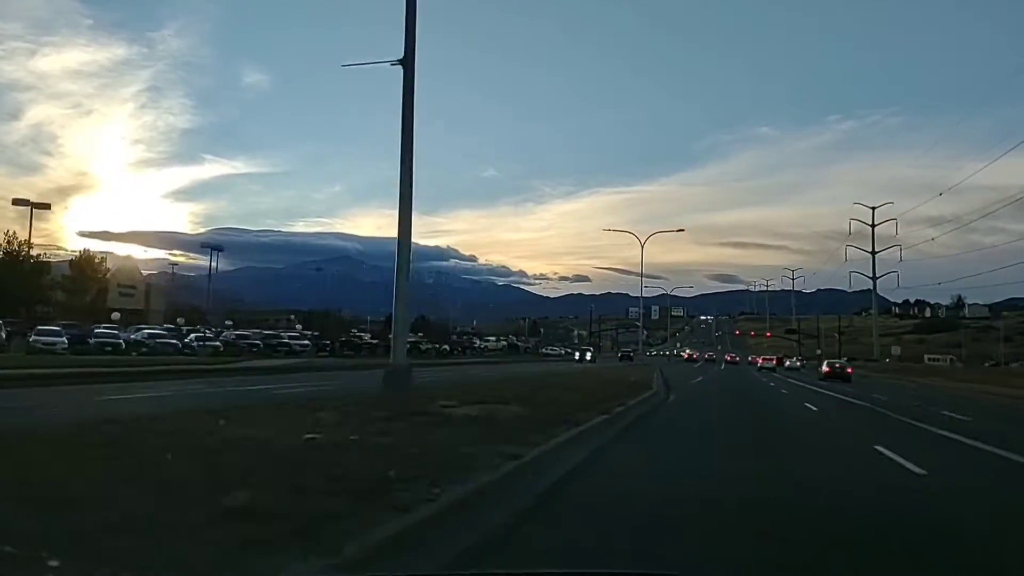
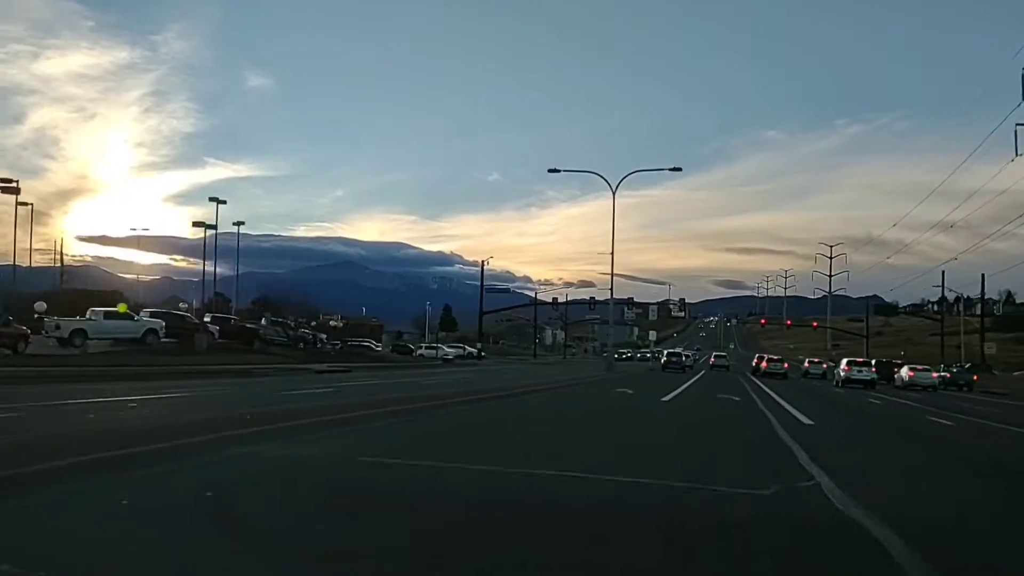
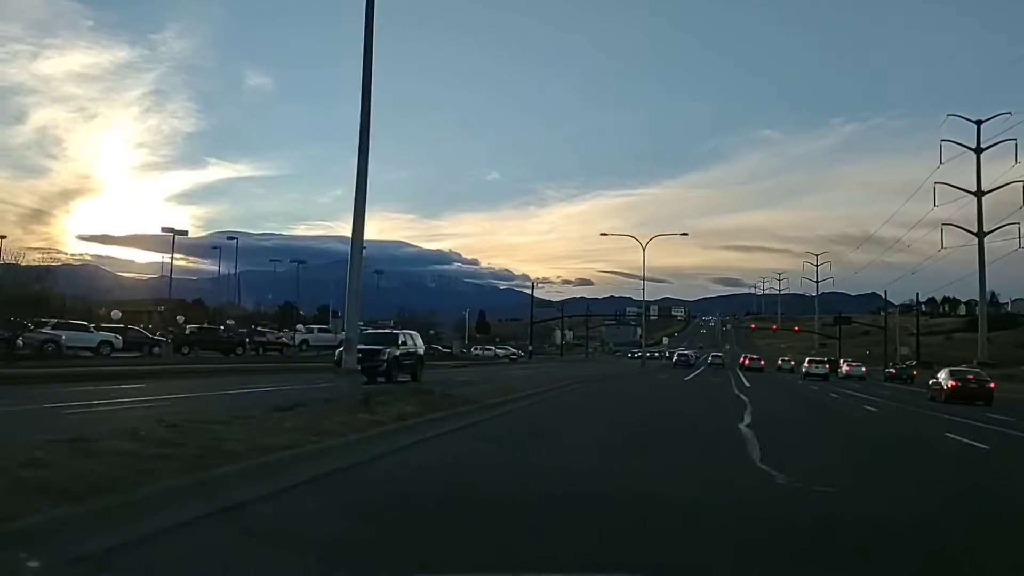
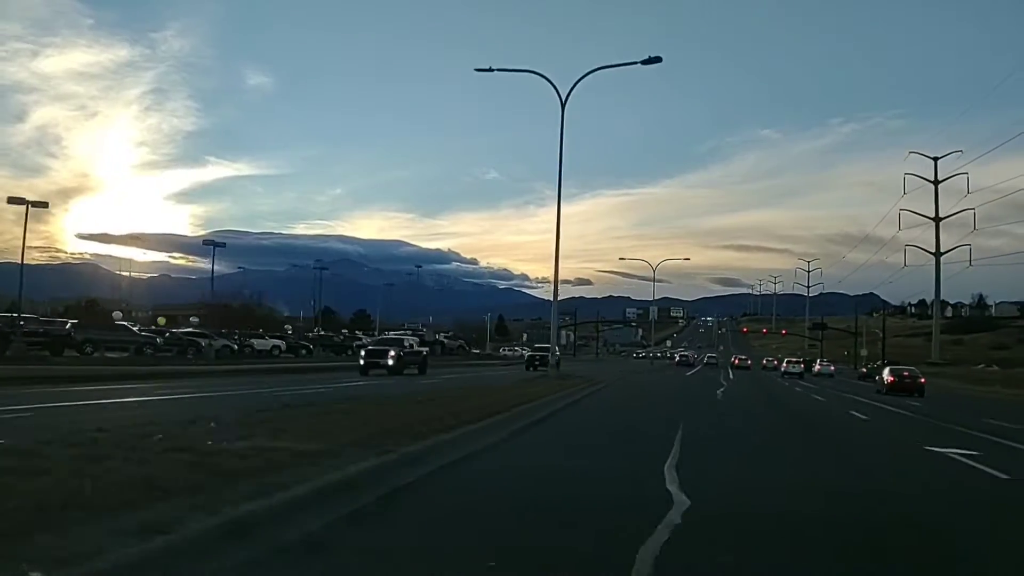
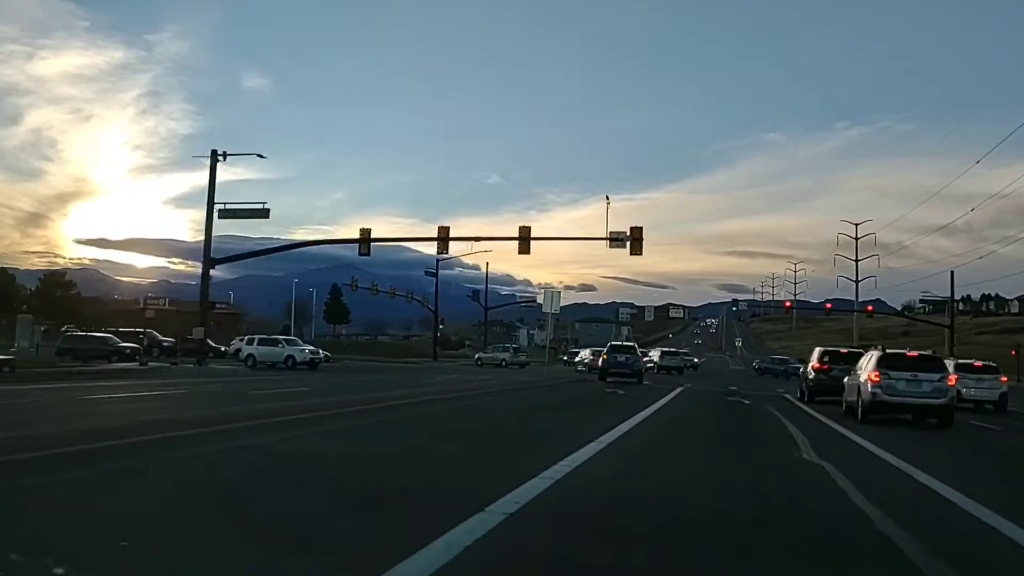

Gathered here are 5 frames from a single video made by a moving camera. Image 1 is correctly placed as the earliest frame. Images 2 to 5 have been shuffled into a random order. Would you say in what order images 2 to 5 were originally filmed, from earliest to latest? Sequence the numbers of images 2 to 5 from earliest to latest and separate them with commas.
4, 3, 2, 5
